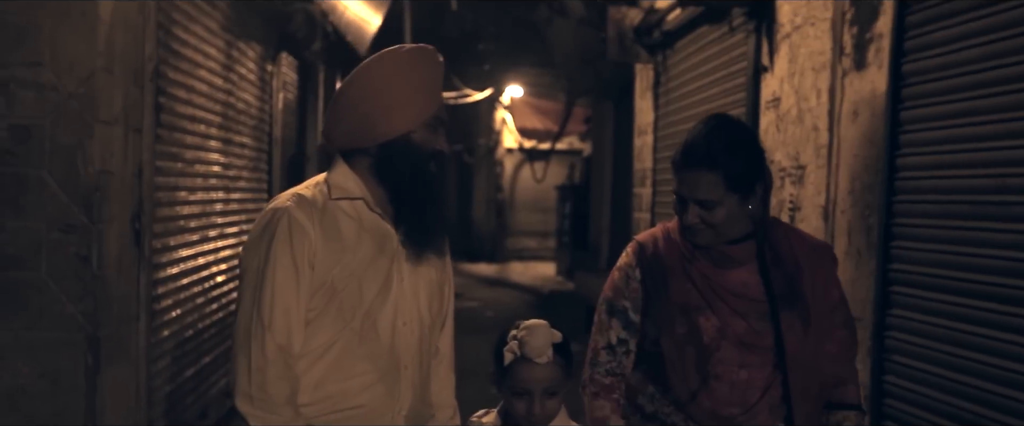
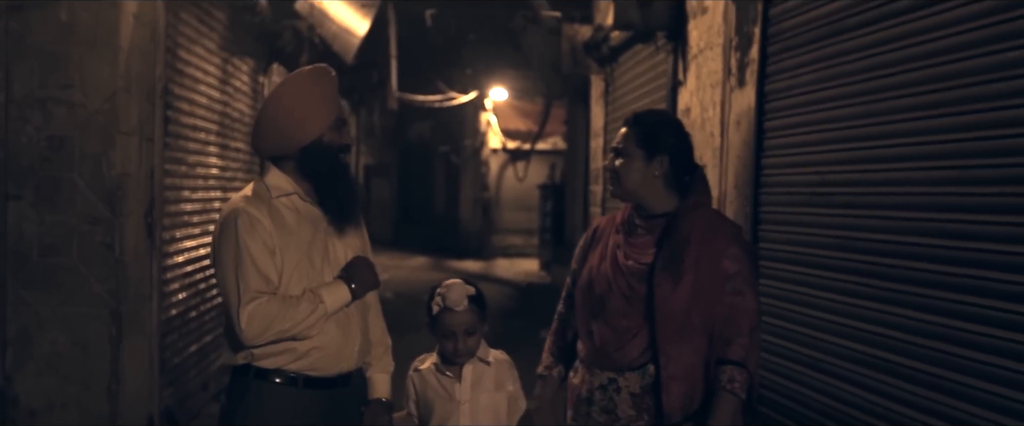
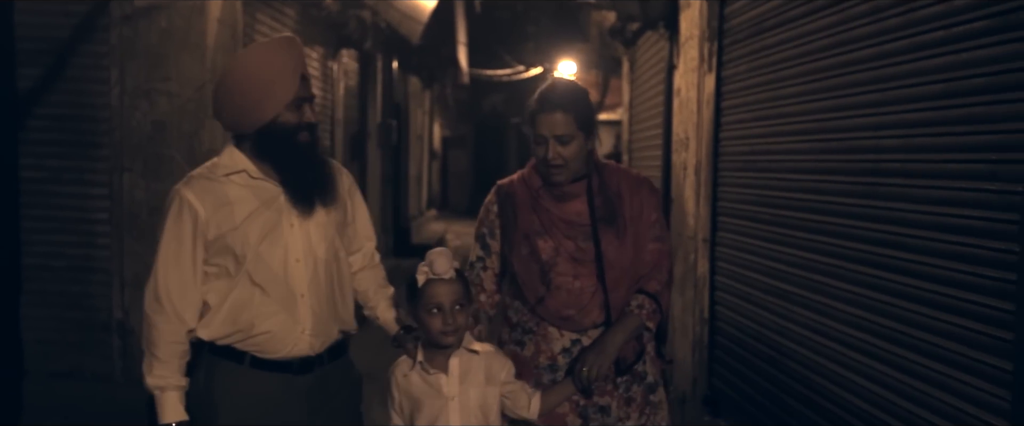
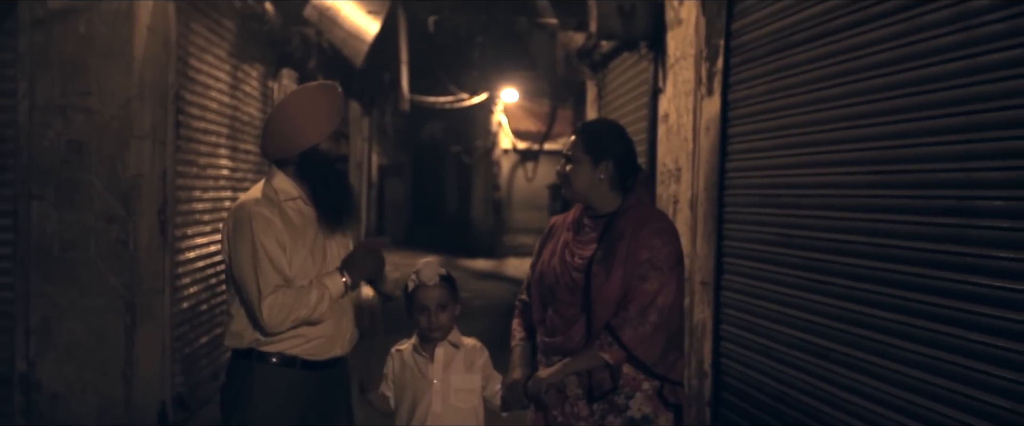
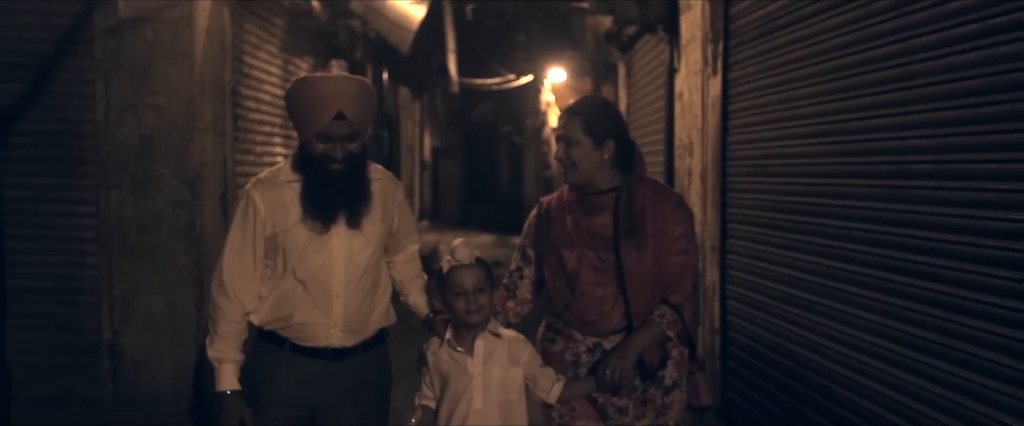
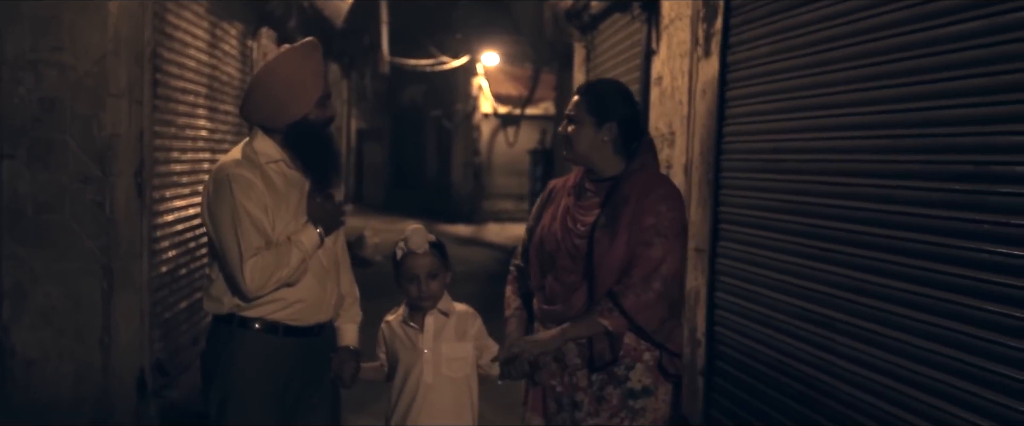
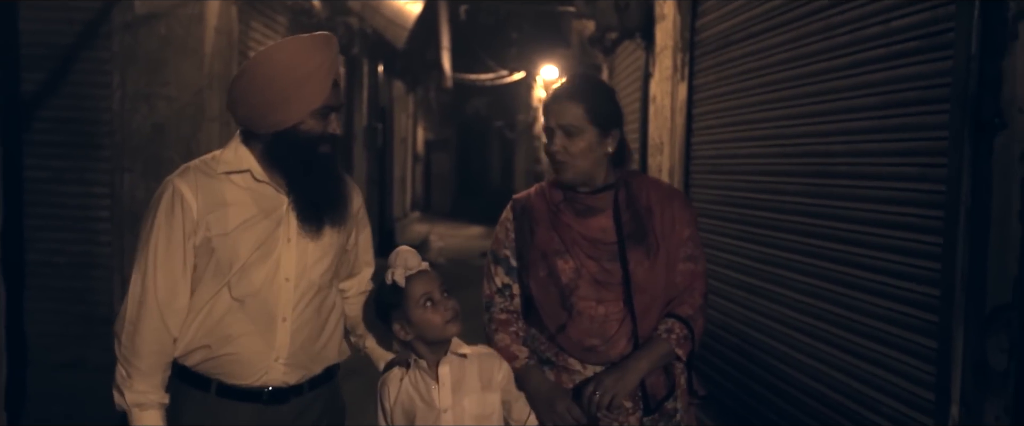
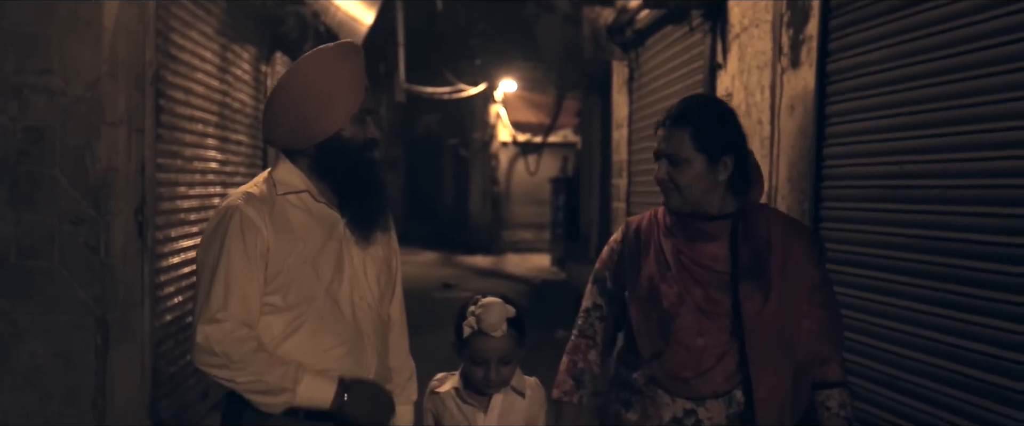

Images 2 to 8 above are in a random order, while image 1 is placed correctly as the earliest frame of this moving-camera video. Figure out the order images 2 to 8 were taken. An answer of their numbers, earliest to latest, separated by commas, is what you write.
8, 2, 6, 4, 5, 3, 7
